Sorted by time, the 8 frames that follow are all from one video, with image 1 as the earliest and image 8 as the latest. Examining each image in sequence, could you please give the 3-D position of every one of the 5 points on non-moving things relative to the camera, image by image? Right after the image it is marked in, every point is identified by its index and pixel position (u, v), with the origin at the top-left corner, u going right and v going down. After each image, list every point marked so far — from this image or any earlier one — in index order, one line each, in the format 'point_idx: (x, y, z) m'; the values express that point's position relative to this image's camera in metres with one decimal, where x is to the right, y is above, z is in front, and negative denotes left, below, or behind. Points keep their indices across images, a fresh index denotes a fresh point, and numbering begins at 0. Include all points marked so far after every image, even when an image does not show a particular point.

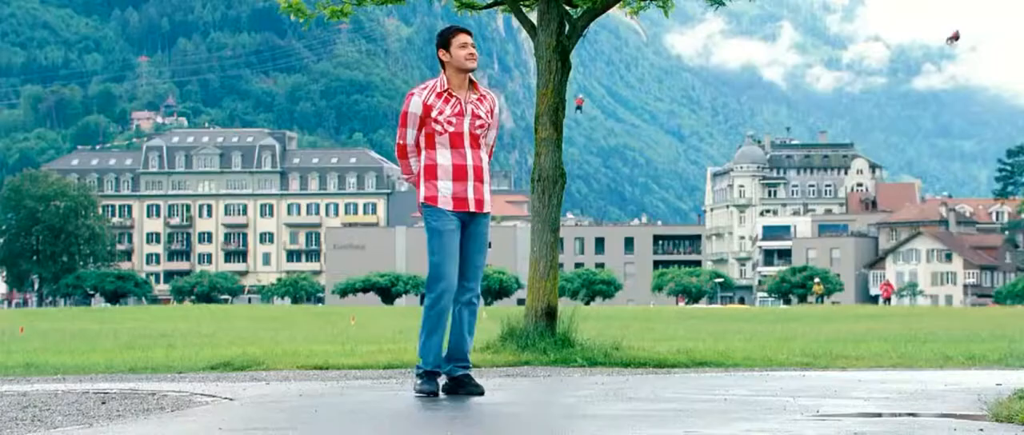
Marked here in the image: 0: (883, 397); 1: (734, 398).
0: (+2.8, -1.4, +14.9) m
1: (+1.7, -1.4, +14.9) m
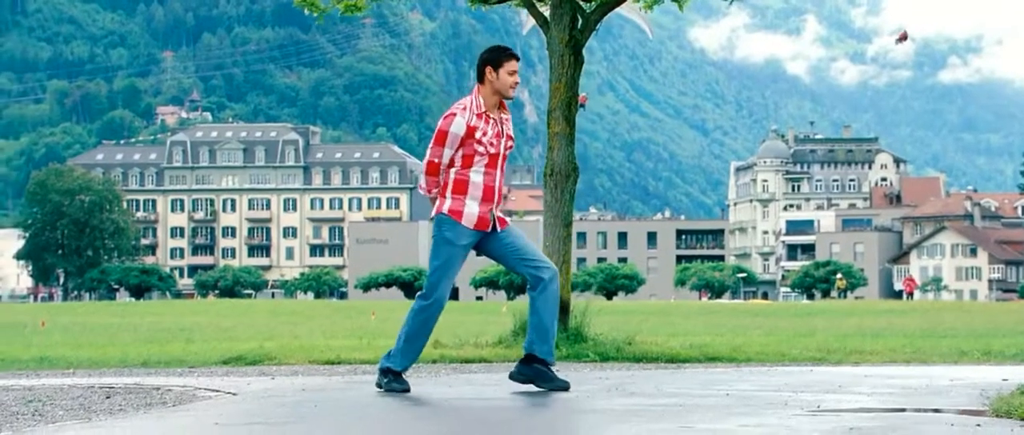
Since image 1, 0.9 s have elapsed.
0: (+2.9, -1.3, +14.9) m
1: (+1.7, -1.3, +14.9) m
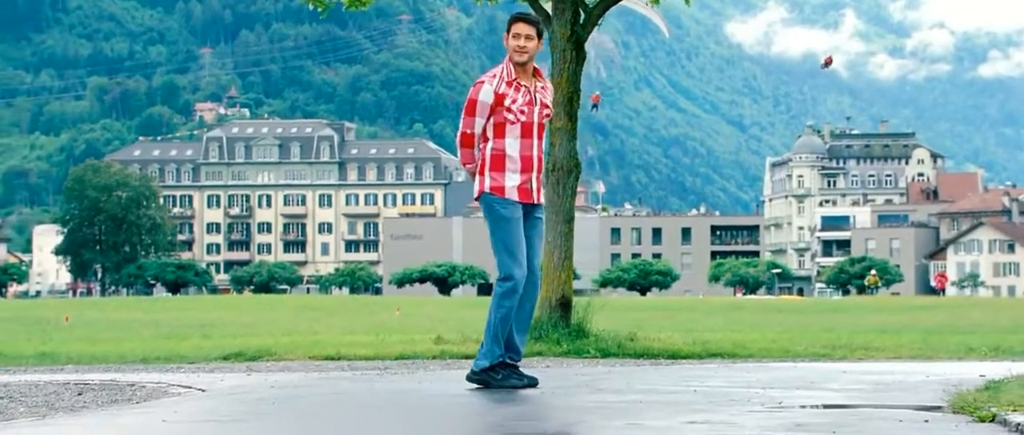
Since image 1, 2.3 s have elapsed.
0: (+2.6, -1.3, +14.8) m
1: (+1.5, -1.3, +14.9) m
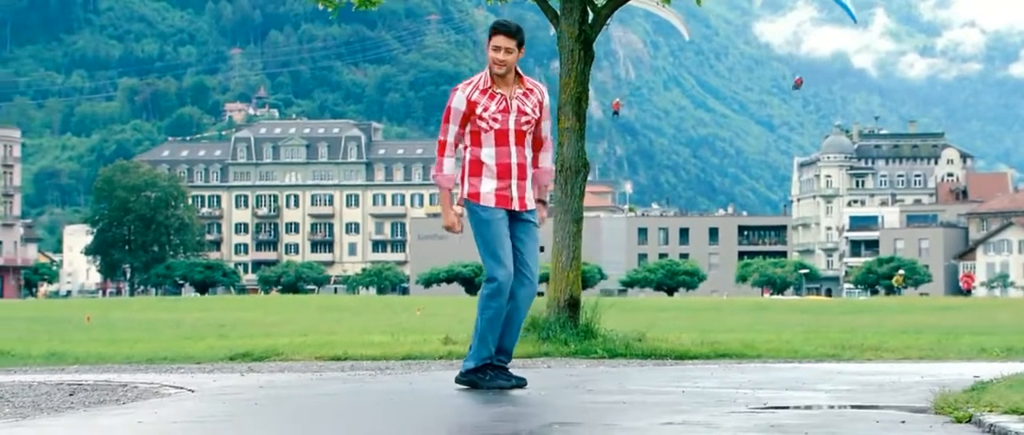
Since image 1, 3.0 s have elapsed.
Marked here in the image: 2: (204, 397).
0: (+2.5, -1.3, +14.8) m
1: (+1.4, -1.3, +14.9) m
2: (-2.2, -1.3, +14.1) m
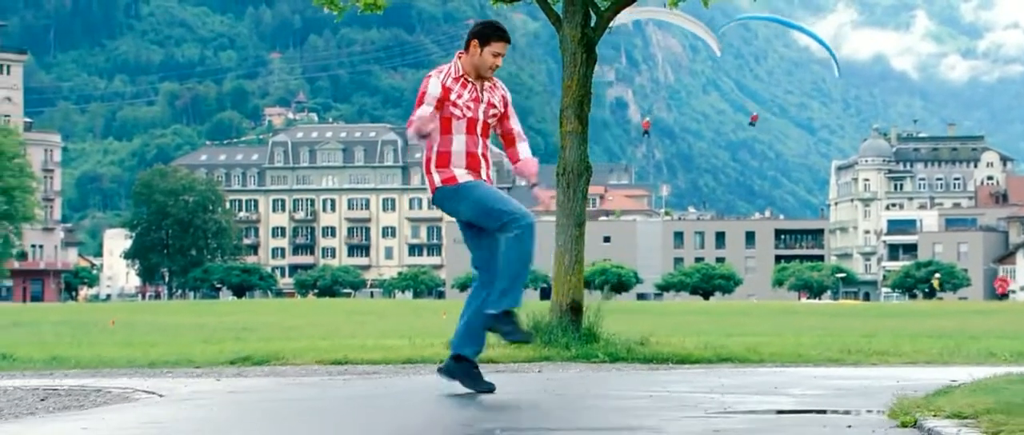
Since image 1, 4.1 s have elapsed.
0: (+2.3, -1.3, +14.7) m
1: (+1.1, -1.3, +14.8) m
2: (-2.5, -1.3, +14.1) m
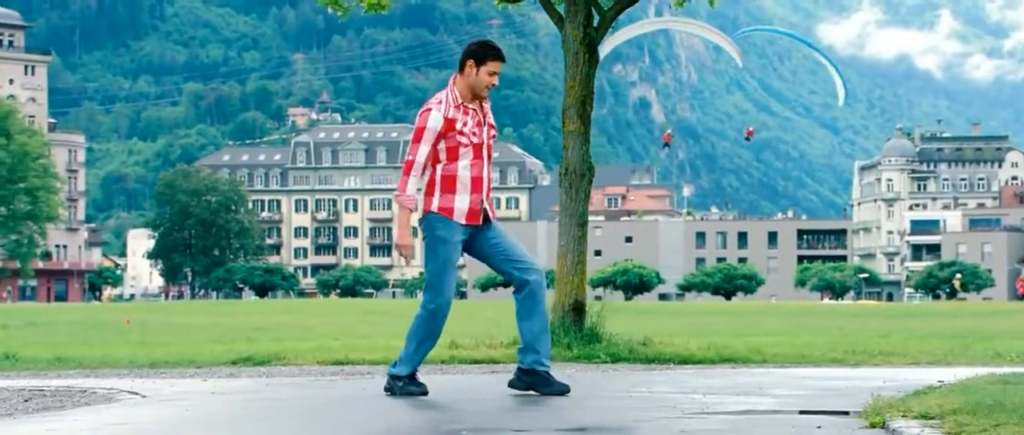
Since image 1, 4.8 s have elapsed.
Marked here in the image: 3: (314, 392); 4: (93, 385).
0: (+2.1, -1.3, +14.6) m
1: (+1.0, -1.3, +14.8) m
2: (-2.6, -1.3, +14.2) m
3: (-1.6, -1.4, +15.4) m
4: (-3.6, -1.4, +16.7) m
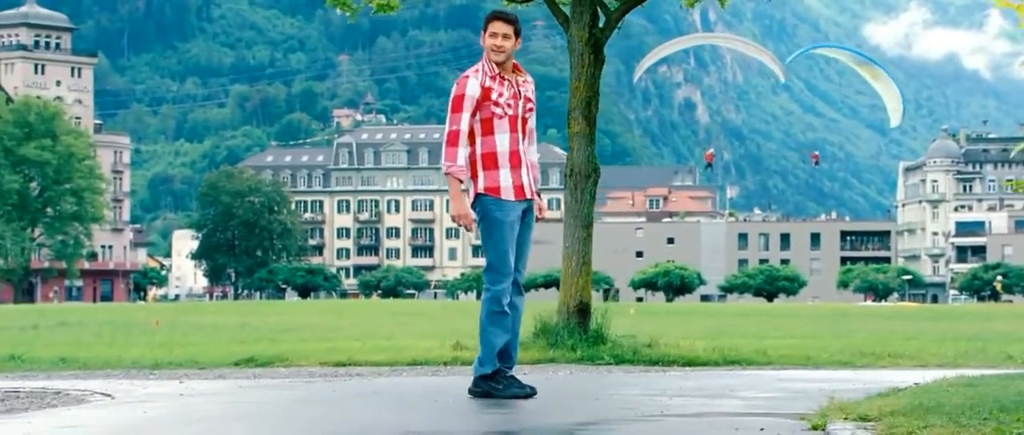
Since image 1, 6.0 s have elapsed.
0: (+1.9, -1.3, +14.5) m
1: (+0.7, -1.3, +14.7) m
2: (-2.9, -1.3, +14.2) m
3: (-1.8, -1.4, +15.4) m
4: (-3.8, -1.4, +16.8) m
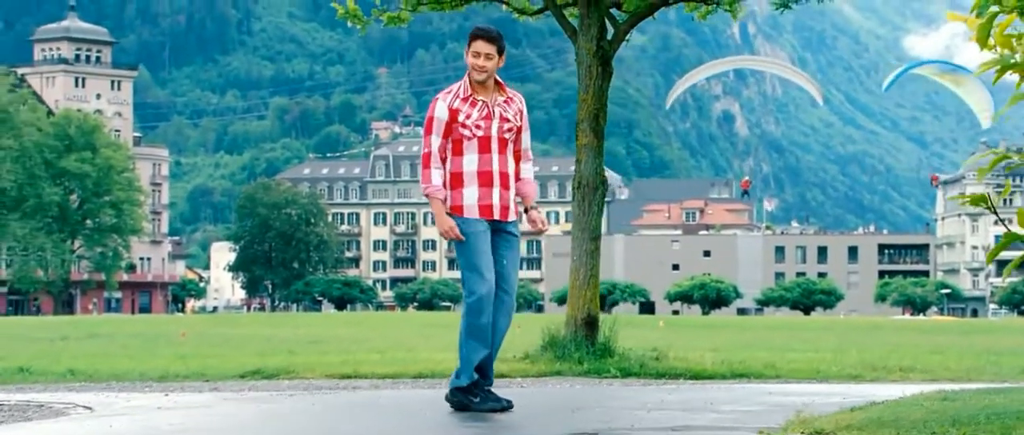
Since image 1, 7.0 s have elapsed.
0: (+1.7, -1.4, +14.4) m
1: (+0.6, -1.4, +14.6) m
2: (-3.1, -1.4, +14.2) m
3: (-1.9, -1.5, +15.4) m
4: (-3.9, -1.5, +16.8) m
